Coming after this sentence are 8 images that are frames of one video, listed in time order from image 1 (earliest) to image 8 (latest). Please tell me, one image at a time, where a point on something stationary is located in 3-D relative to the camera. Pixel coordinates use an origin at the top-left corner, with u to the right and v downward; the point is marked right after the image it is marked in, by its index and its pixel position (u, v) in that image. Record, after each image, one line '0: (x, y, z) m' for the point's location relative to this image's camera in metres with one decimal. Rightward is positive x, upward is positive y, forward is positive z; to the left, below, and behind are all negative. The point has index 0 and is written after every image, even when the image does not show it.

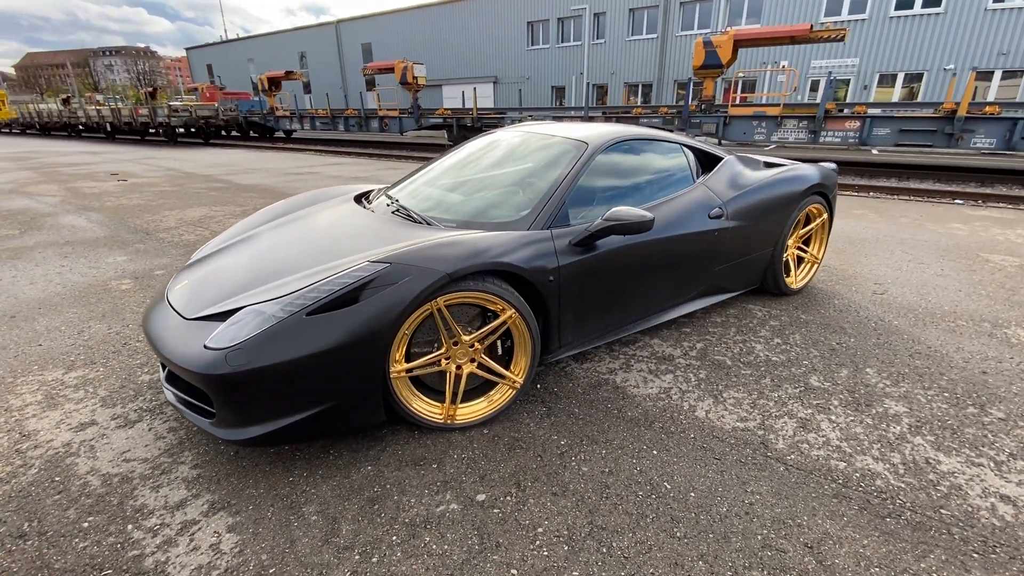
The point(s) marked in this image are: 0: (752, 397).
0: (+1.1, -0.5, +2.3) m
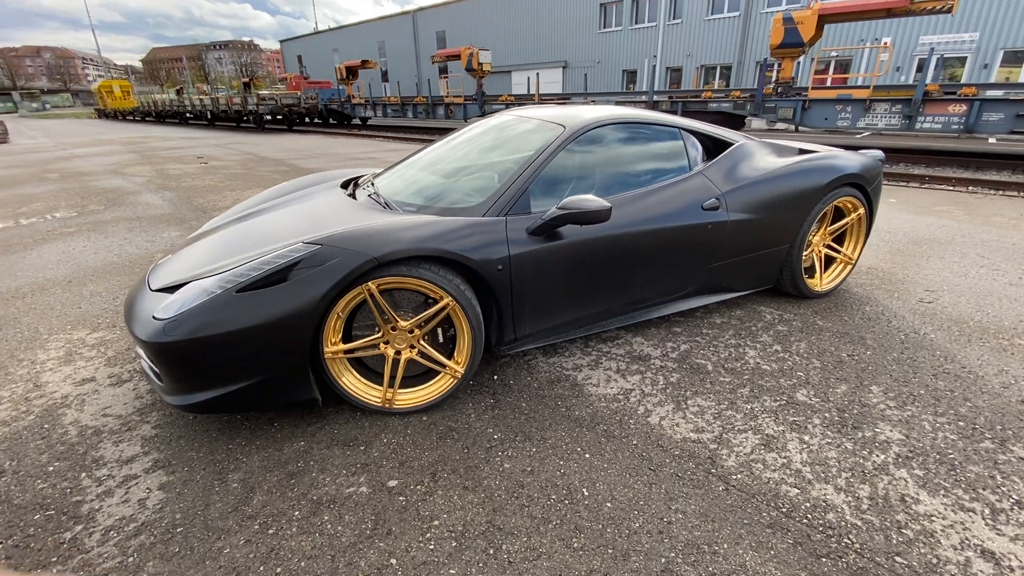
0: (+0.9, -0.5, +2.1) m
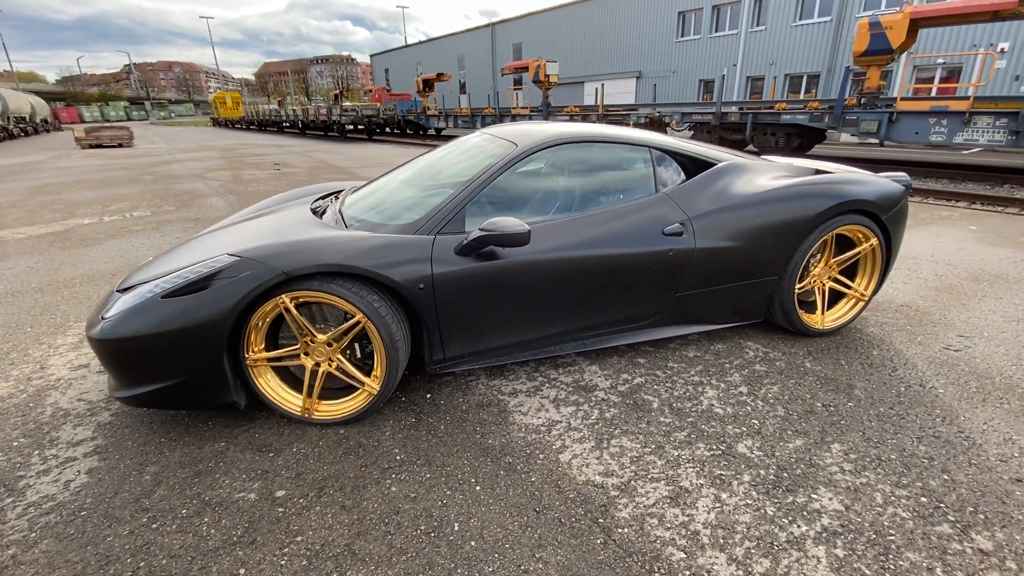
0: (+0.5, -0.6, +1.9) m
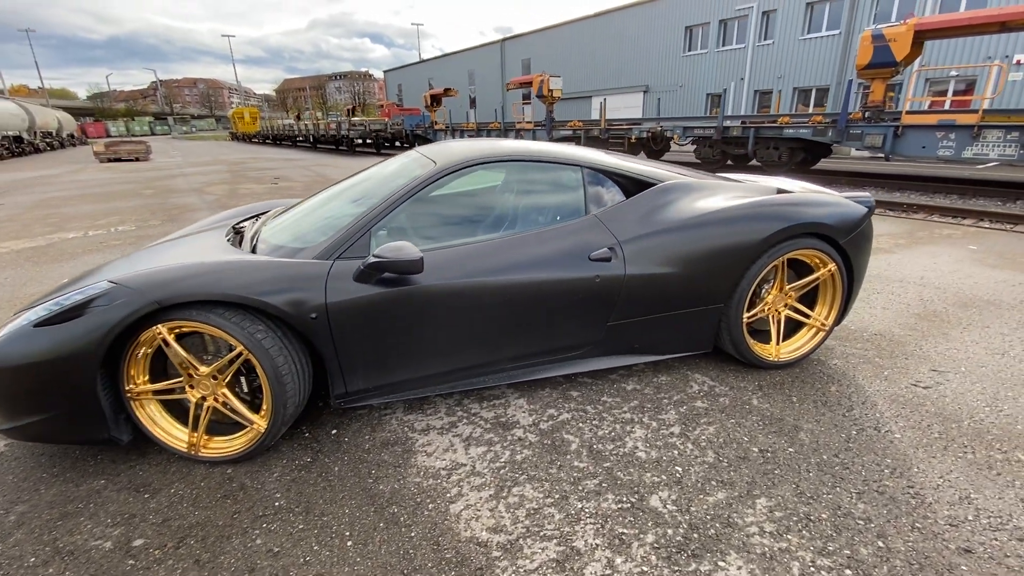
0: (+0.1, -0.8, +1.7) m
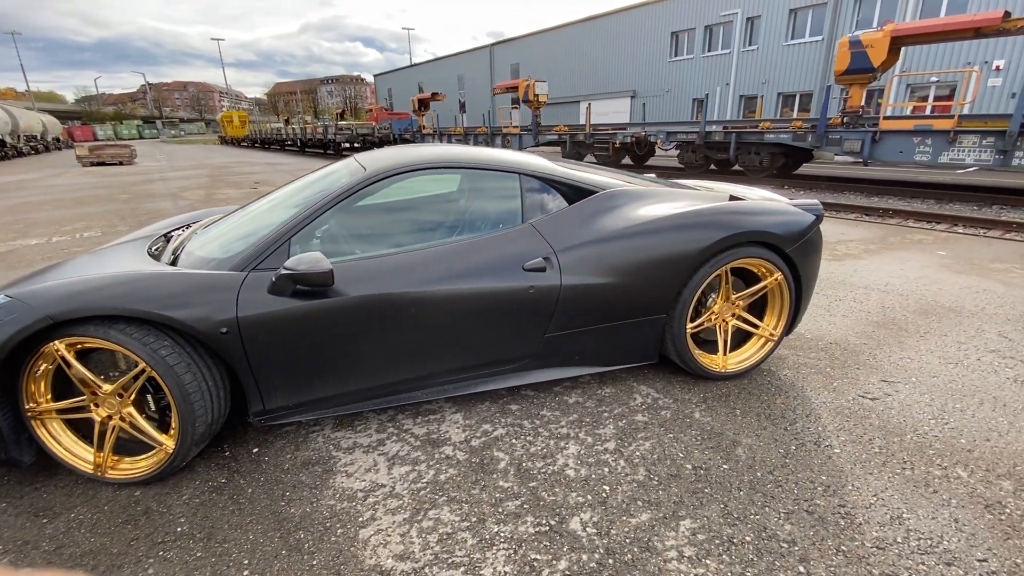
0: (-0.2, -0.8, +1.7) m
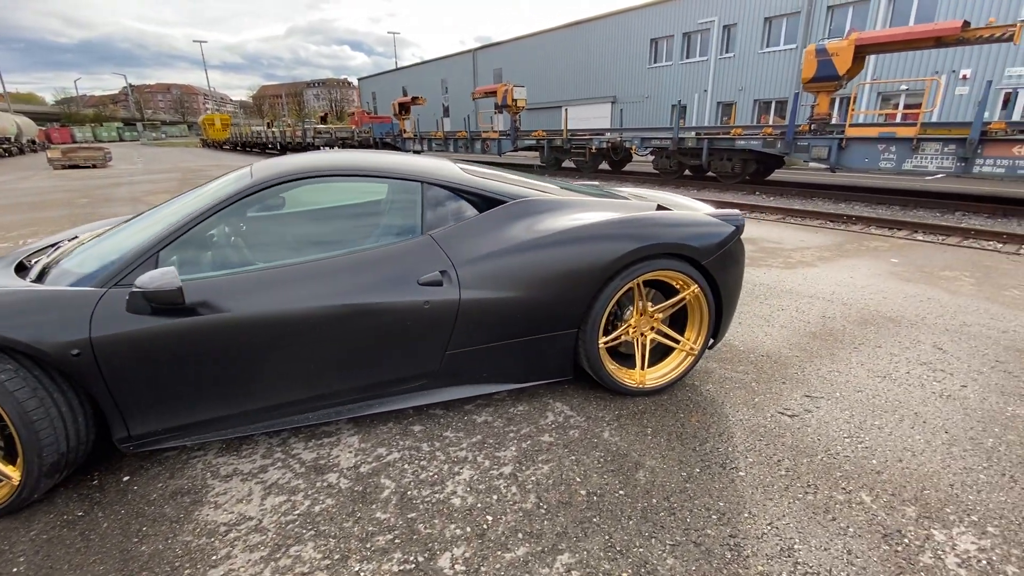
0: (-0.6, -0.9, +1.5) m
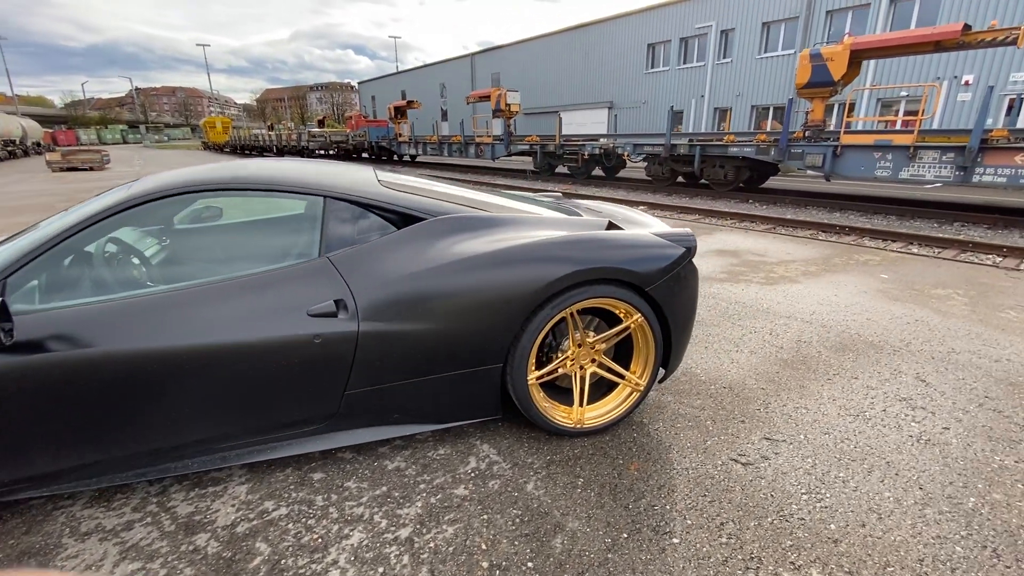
0: (-1.0, -1.0, +1.3) m
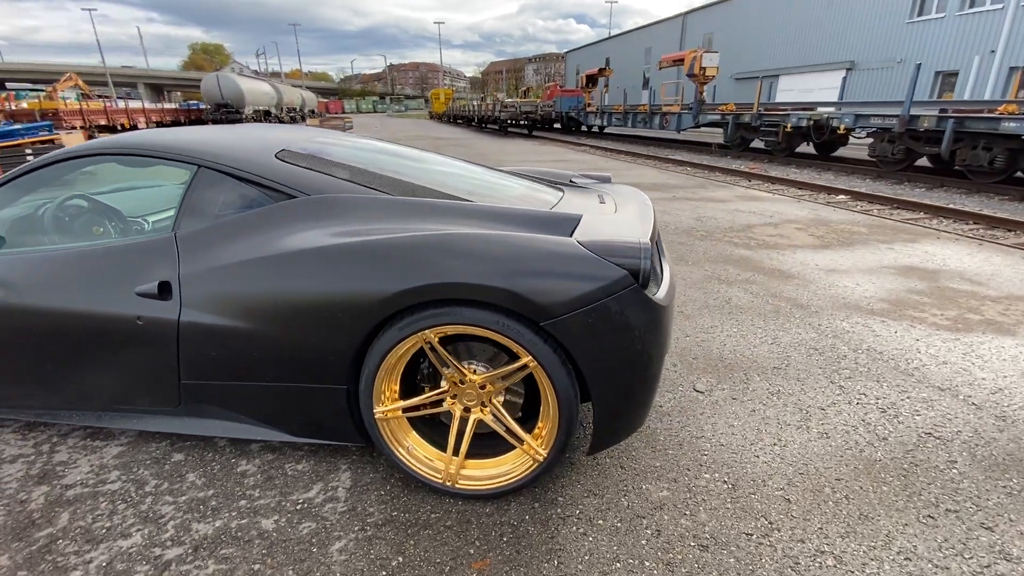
0: (-1.8, -0.9, +1.3) m
